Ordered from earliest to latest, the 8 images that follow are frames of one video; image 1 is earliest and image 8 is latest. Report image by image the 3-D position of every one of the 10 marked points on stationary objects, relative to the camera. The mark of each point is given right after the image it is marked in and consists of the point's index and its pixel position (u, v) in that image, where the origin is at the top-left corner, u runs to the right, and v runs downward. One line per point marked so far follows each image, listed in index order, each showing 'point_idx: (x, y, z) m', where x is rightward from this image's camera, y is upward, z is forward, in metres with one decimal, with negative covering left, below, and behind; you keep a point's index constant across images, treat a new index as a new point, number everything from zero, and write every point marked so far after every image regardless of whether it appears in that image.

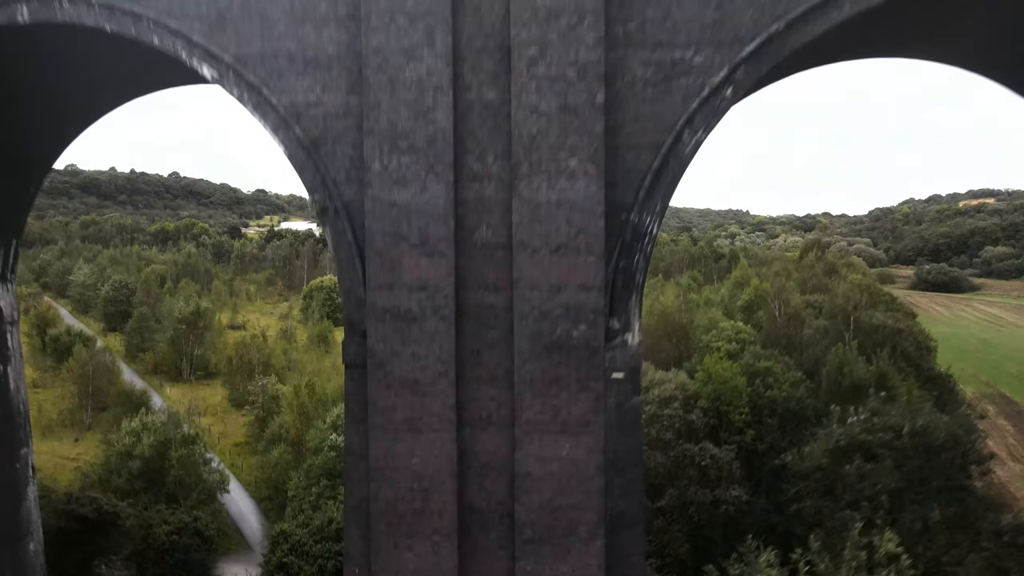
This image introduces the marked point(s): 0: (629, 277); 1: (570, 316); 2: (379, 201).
0: (+1.2, +0.1, +6.2) m
1: (+0.6, -0.3, +6.1) m
2: (-1.4, +0.9, +6.2) m
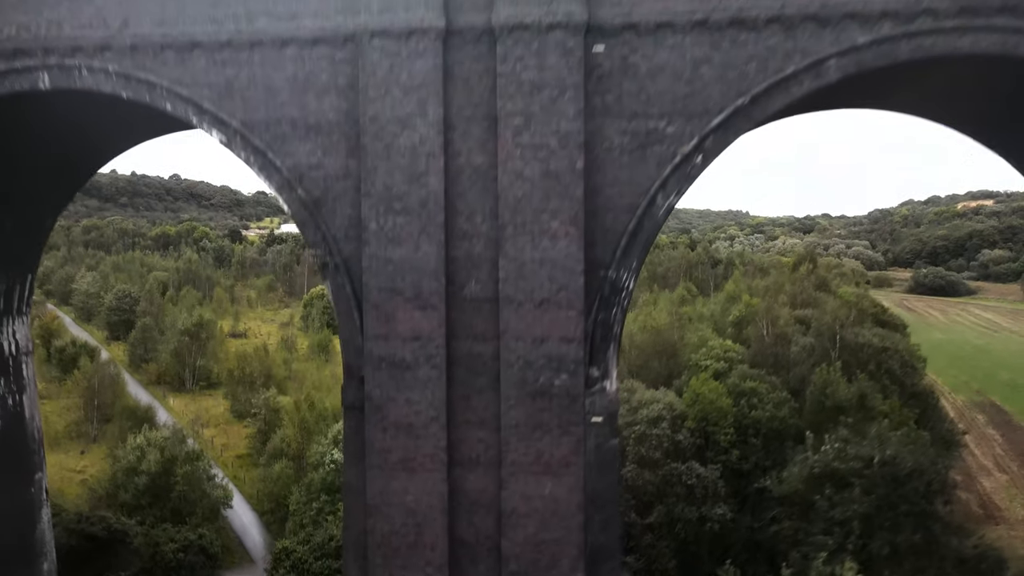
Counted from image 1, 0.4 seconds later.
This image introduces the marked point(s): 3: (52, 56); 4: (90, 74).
0: (+1.1, -0.4, +6.7) m
1: (+0.4, -0.8, +6.6) m
2: (-1.5, +0.3, +6.7) m
3: (-5.3, +2.7, +7.1) m
4: (-4.9, +2.5, +7.0) m
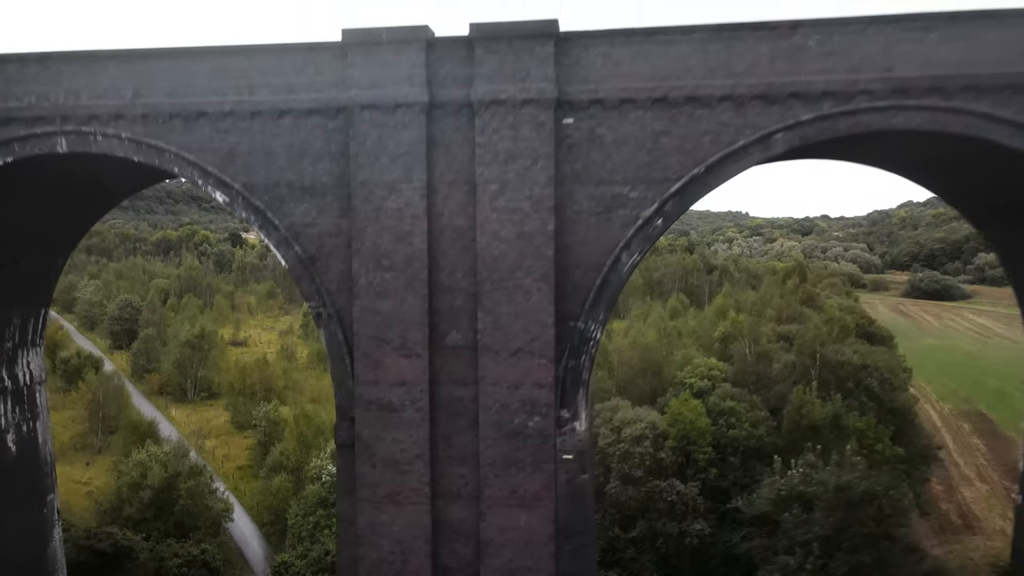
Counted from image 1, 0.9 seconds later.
0: (+0.8, -1.0, +7.3) m
1: (+0.2, -1.4, +7.2) m
2: (-1.8, -0.2, +7.4) m
3: (-5.6, +2.1, +7.7) m
4: (-5.1, +1.9, +7.6) m
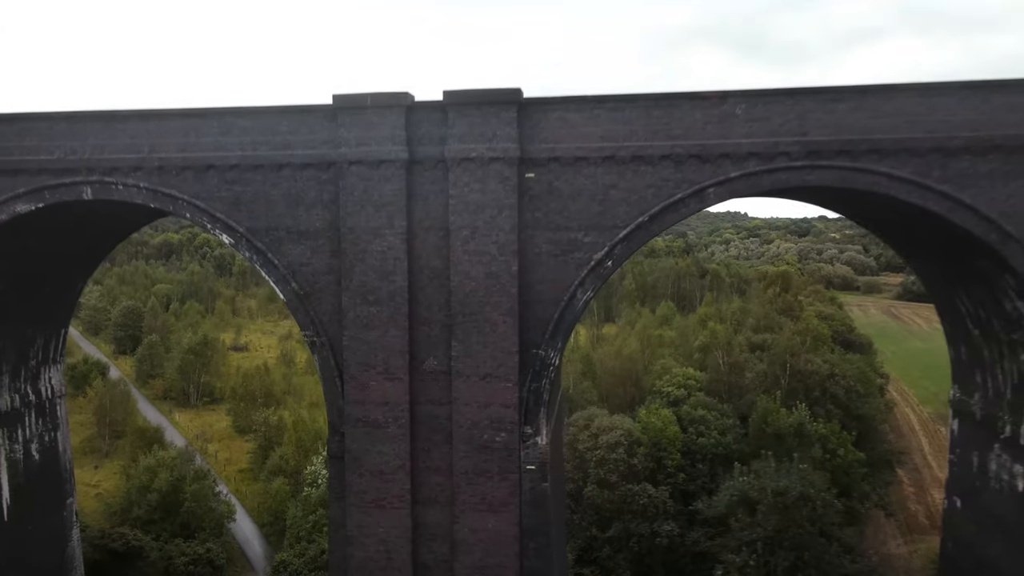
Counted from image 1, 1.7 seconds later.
0: (+0.4, -1.5, +8.4) m
1: (-0.3, -1.9, +8.3) m
2: (-2.2, -0.7, +8.4) m
3: (-6.0, +1.7, +8.7) m
4: (-5.5, +1.4, +8.7) m
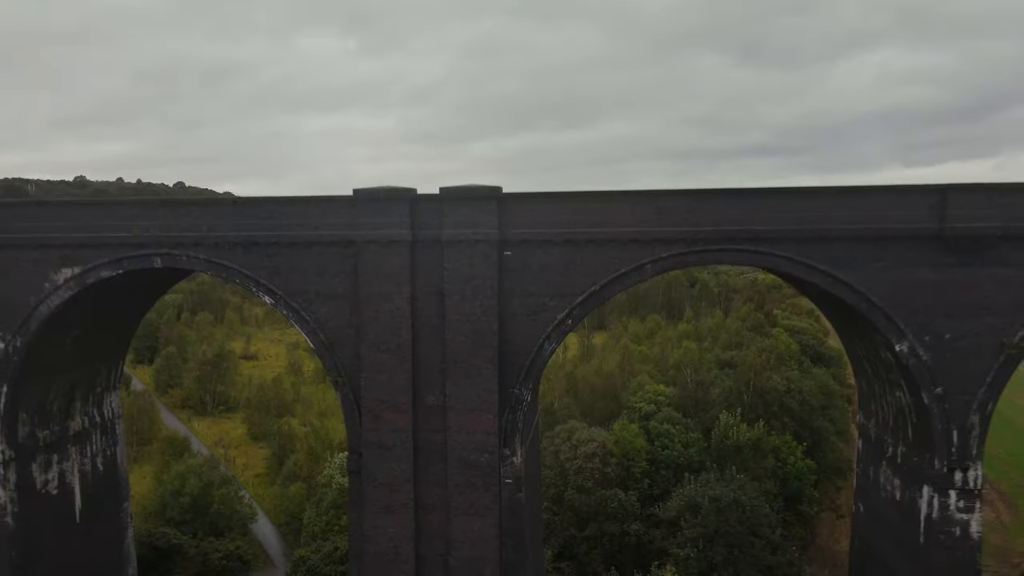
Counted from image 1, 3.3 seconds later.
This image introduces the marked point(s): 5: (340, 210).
0: (0.0, -2.4, +10.7) m
1: (-0.6, -2.8, +10.5) m
2: (-2.5, -1.6, +10.7) m
3: (-6.3, +0.7, +11.0) m
4: (-5.9, +0.5, +11.0) m
5: (-3.0, +1.4, +10.7) m
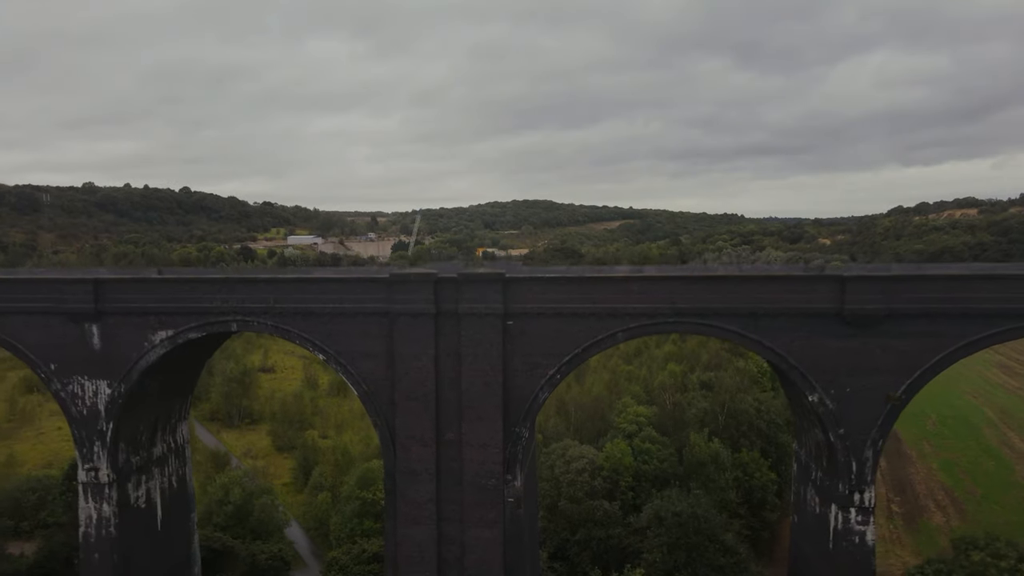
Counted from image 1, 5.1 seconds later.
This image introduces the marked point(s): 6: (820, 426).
0: (+0.1, -3.8, +13.6) m
1: (-0.5, -4.2, +13.5) m
2: (-2.5, -3.0, +13.7) m
3: (-6.3, -0.6, +14.0) m
4: (-5.8, -0.8, +13.9) m
5: (-3.0, 0.0, +13.7) m
6: (+6.7, -3.0, +13.2) m
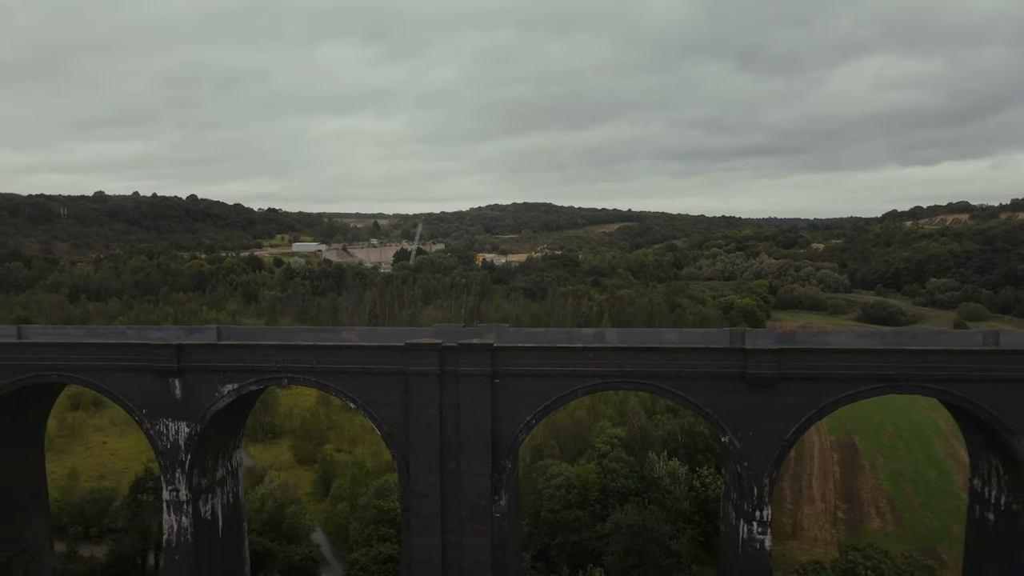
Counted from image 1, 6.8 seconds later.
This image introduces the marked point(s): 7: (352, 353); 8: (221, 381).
0: (-0.3, -5.7, +17.9) m
1: (-0.9, -6.1, +17.7) m
2: (-2.9, -4.9, +17.9) m
3: (-6.7, -2.5, +18.2) m
4: (-6.2, -2.8, +18.1) m
5: (-3.4, -1.9, +17.9) m
6: (+6.3, -4.9, +17.4) m
7: (-4.8, -2.0, +18.0) m
8: (-8.9, -2.8, +18.4) m
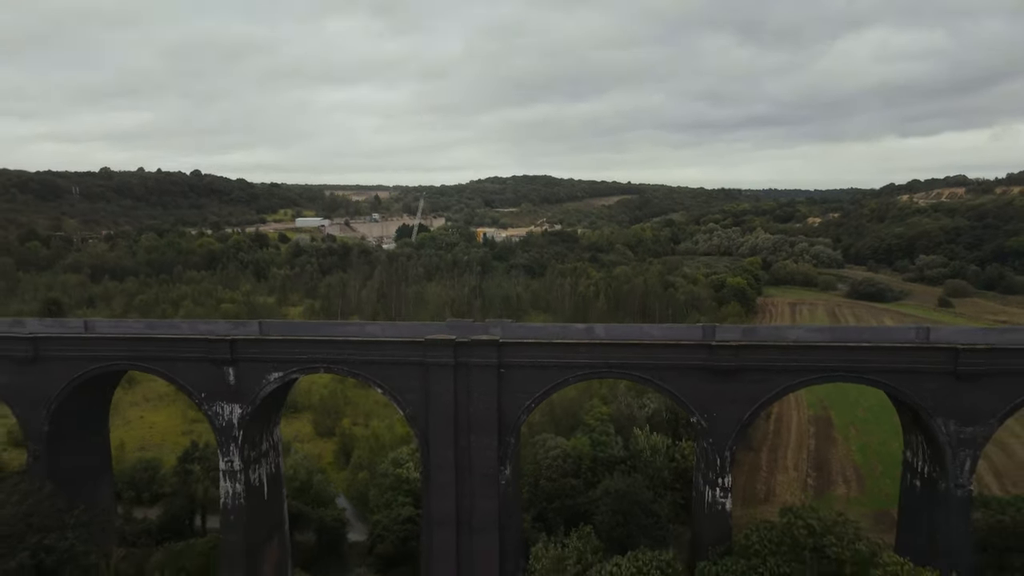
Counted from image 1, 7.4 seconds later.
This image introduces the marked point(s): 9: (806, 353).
0: (-0.2, -5.8, +21.2) m
1: (-0.8, -6.2, +21.1) m
2: (-2.8, -5.0, +21.2) m
3: (-6.6, -2.7, +21.4) m
4: (-6.1, -2.9, +21.4) m
5: (-3.3, -2.1, +21.1) m
6: (+6.4, -5.1, +20.7) m
7: (-4.6, -2.1, +21.2) m
8: (-8.8, -2.9, +21.7) m
9: (+9.5, -2.1, +19.7) m
